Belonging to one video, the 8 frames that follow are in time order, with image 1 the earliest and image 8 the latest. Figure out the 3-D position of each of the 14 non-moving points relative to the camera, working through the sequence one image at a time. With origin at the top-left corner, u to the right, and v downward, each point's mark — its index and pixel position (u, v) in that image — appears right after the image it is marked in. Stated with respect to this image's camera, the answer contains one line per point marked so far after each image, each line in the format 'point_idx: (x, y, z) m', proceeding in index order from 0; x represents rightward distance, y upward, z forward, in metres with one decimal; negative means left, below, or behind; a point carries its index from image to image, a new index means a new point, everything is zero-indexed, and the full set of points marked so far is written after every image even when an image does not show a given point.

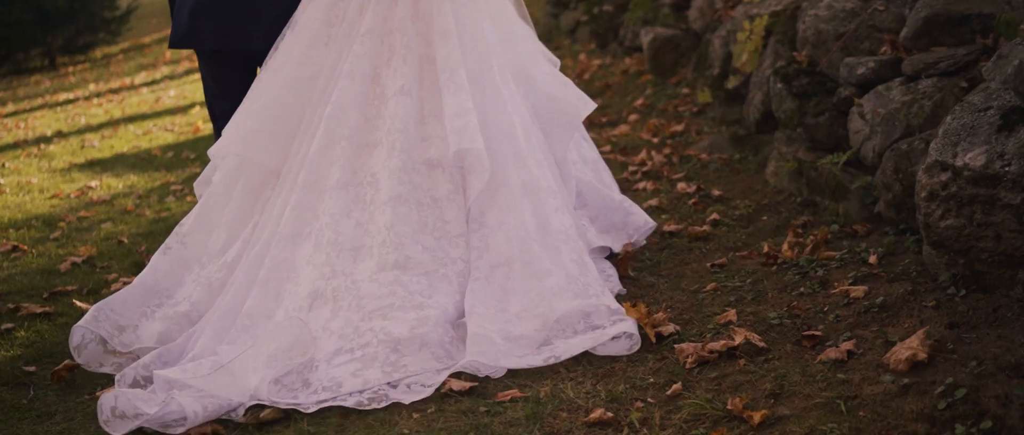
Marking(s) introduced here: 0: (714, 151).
0: (+1.2, +0.4, +6.0) m
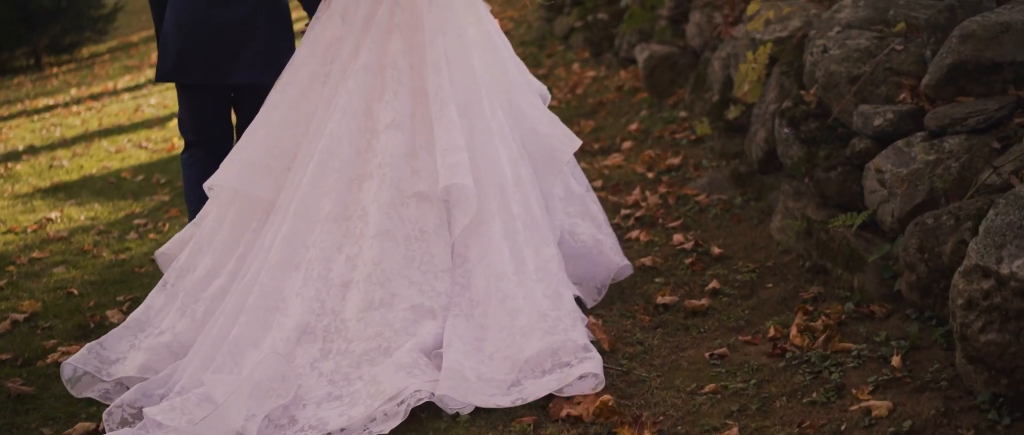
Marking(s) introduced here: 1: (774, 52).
0: (+1.1, +0.2, +5.5) m
1: (+1.5, +0.9, +5.5) m
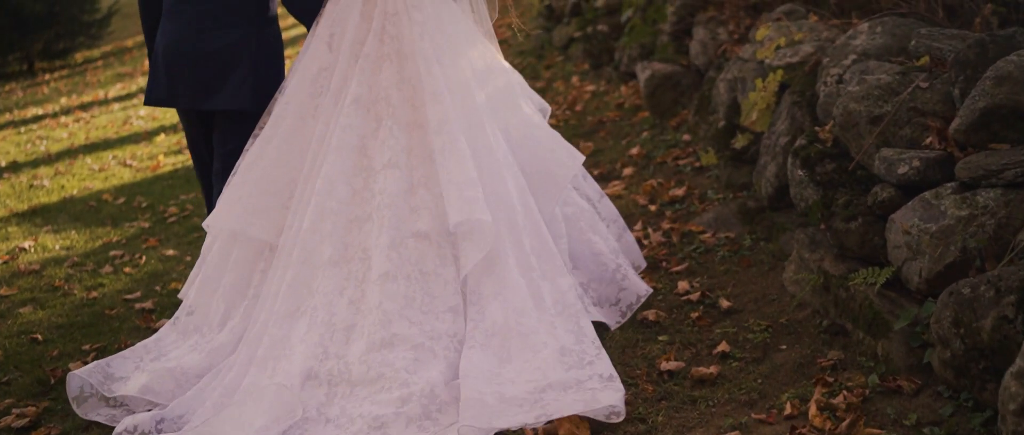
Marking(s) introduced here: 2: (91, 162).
0: (+1.1, 0.0, +5.2) m
1: (+1.5, +0.7, +5.2) m
2: (-4.5, +0.6, +10.4) m
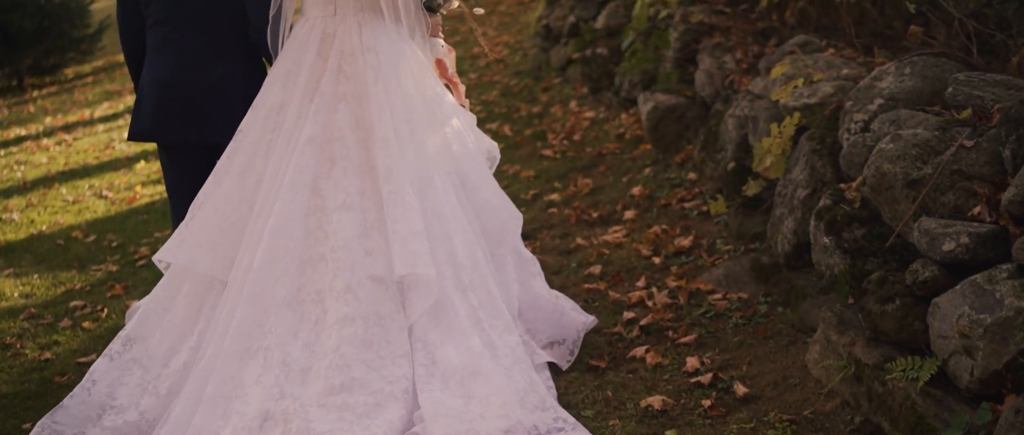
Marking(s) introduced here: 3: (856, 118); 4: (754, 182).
0: (+1.1, -0.3, +4.7) m
1: (+1.4, +0.5, +4.7) m
2: (-4.6, +0.3, +9.9) m
3: (+1.5, +0.4, +4.3) m
4: (+1.3, +0.2, +5.1) m
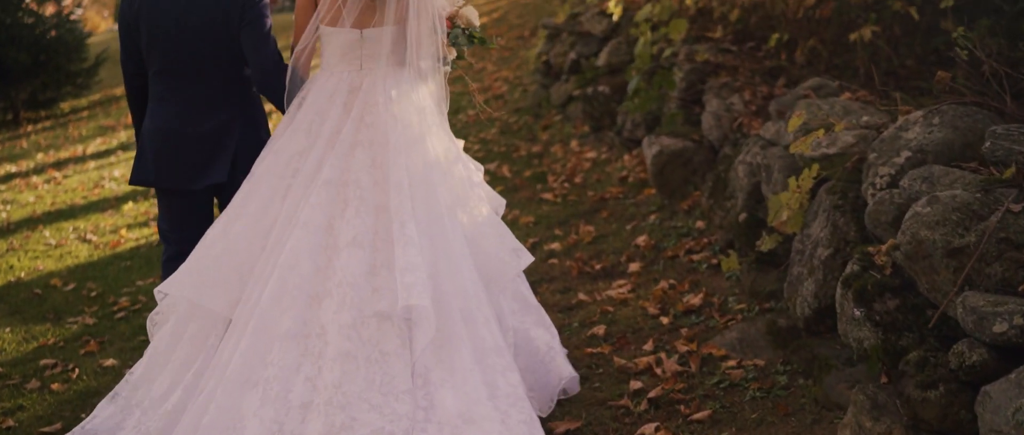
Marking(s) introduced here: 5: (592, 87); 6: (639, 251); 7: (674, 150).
0: (+1.0, -0.6, +4.3) m
1: (+1.4, +0.2, +4.4) m
2: (-4.6, -0.2, +9.6) m
3: (+1.5, +0.2, +3.9) m
4: (+1.3, -0.1, +4.7) m
5: (+0.8, +1.4, +10.1) m
6: (+0.8, -0.2, +6.0) m
7: (+1.1, +0.5, +6.7) m
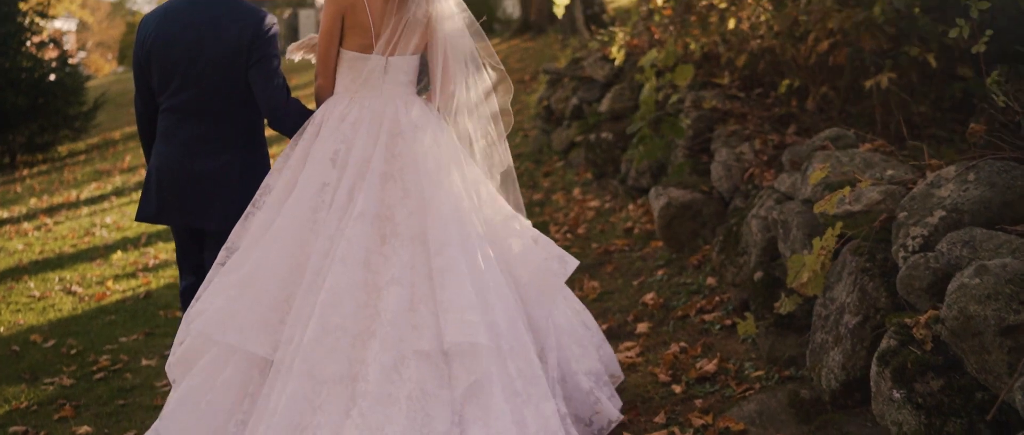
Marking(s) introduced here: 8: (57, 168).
0: (+1.0, -0.8, +4.0) m
1: (+1.4, -0.1, +4.1) m
2: (-4.6, -0.6, +9.2) m
3: (+1.5, -0.1, +3.6) m
4: (+1.3, -0.4, +4.4) m
5: (+0.8, +0.9, +9.8) m
6: (+0.8, -0.5, +5.7) m
7: (+1.1, +0.1, +6.4) m
8: (-8.9, +1.0, +18.9) m
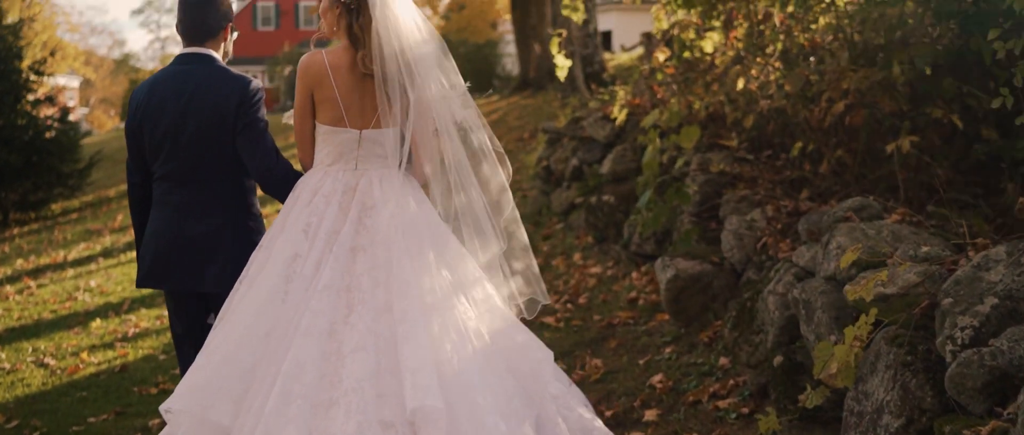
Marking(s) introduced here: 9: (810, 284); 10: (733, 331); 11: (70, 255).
0: (+1.0, -1.2, +3.5) m
1: (+1.4, -0.4, +3.6) m
2: (-4.6, -1.3, +8.8) m
3: (+1.5, -0.3, +3.2) m
4: (+1.2, -0.7, +3.9) m
5: (+0.8, +0.2, +9.4) m
6: (+0.8, -0.9, +5.2) m
7: (+1.1, -0.3, +6.0) m
8: (-8.9, -0.2, +18.5) m
9: (+1.4, -0.3, +4.4) m
10: (+1.2, -0.6, +5.3) m
11: (-7.3, -0.6, +15.9) m
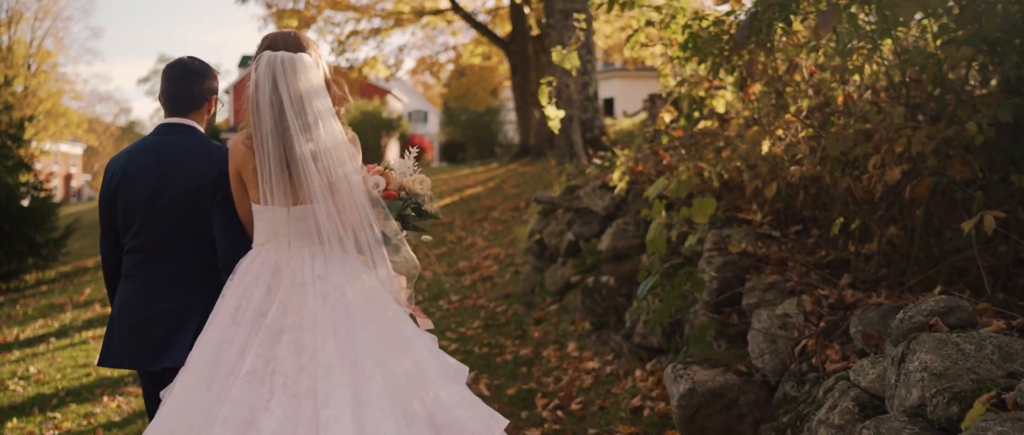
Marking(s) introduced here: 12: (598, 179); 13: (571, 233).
0: (+0.9, -1.4, +2.2) m
1: (+1.2, -0.7, +2.3) m
2: (-4.7, -1.9, +7.4) m
3: (+1.3, -0.6, +1.9) m
4: (+1.1, -1.0, +2.6) m
5: (+0.7, -0.5, +8.1) m
6: (+0.6, -1.4, +3.9) m
7: (+1.0, -0.8, +4.7) m
8: (-9.0, -1.5, +17.2) m
9: (+1.2, -0.7, +3.1) m
10: (+1.1, -1.1, +4.0) m
11: (-7.4, -1.8, +14.6) m
12: (+0.8, +0.4, +9.4) m
13: (+0.6, -0.1, +9.1) m
